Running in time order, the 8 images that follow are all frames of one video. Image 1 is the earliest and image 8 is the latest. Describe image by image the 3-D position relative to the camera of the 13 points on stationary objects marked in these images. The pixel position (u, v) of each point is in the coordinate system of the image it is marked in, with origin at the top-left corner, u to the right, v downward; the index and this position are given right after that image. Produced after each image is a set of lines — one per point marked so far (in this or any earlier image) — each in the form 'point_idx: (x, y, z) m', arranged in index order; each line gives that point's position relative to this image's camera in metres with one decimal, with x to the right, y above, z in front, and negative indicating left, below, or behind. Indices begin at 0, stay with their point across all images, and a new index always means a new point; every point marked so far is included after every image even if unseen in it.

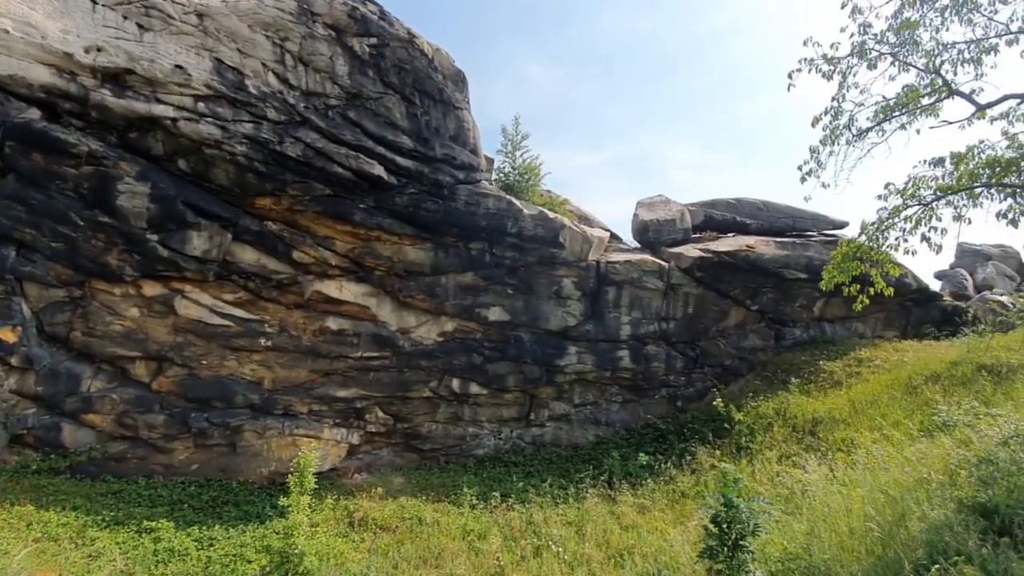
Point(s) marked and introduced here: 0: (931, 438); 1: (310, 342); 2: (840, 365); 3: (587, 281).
0: (+4.8, -1.7, +6.4) m
1: (-3.7, -1.0, +9.9) m
2: (+7.2, -1.7, +12.3) m
3: (+1.6, +0.1, +11.7) m
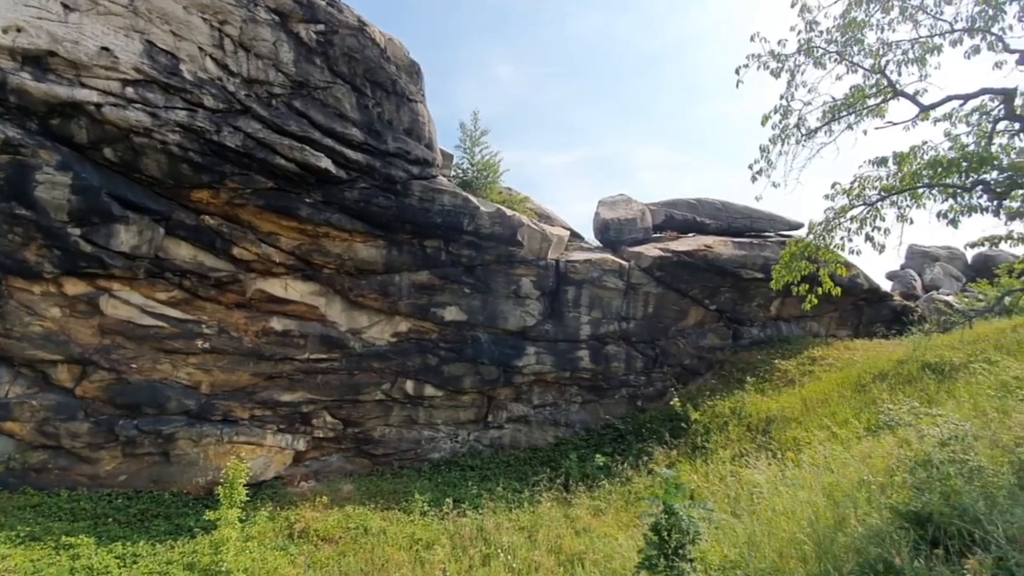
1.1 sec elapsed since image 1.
0: (+4.2, -1.7, +6.4) m
1: (-4.5, -1.0, +9.5) m
2: (+6.3, -1.7, +12.5) m
3: (+0.7, +0.2, +11.6) m
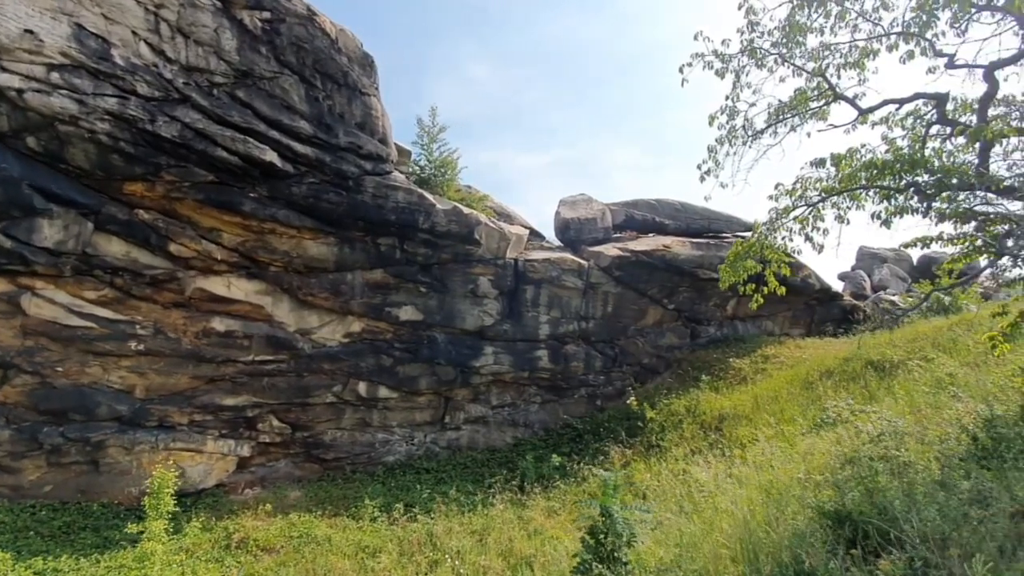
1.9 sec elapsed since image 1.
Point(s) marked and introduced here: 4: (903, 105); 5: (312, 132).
0: (+3.6, -1.7, +6.5) m
1: (-5.3, -0.9, +9.1) m
2: (+5.3, -1.7, +12.7) m
3: (-0.2, +0.2, +11.5) m
4: (+4.0, +1.9, +5.7) m
5: (-3.4, +2.6, +9.4) m
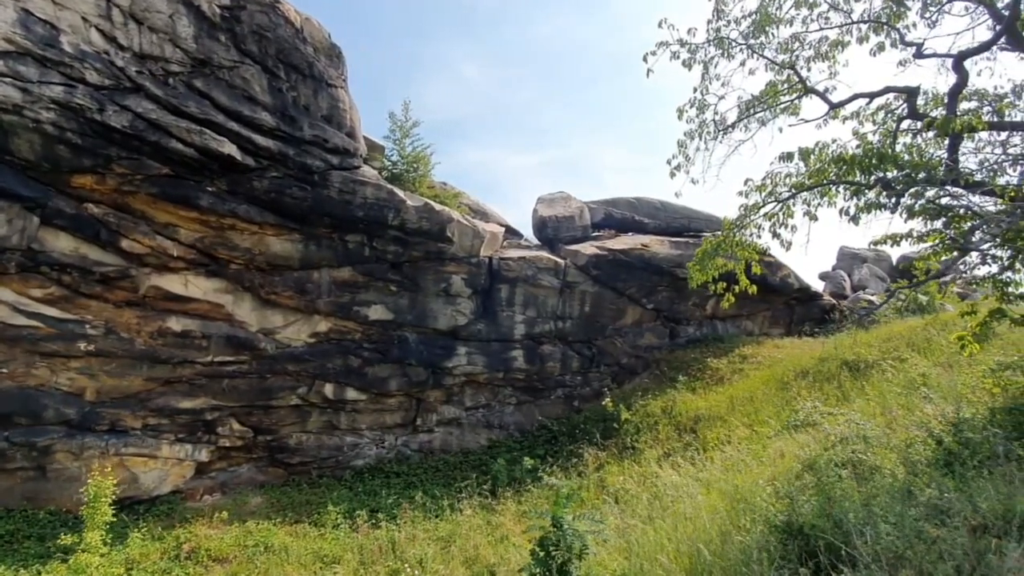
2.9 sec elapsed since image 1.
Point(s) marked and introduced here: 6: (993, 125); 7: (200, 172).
0: (+3.1, -1.7, +6.3) m
1: (-5.7, -0.9, +8.7) m
2: (+4.8, -1.6, +12.5) m
3: (-0.7, +0.2, +11.2) m
4: (+3.6, +1.9, +5.5) m
5: (-3.9, +2.6, +9.1) m
6: (+4.0, +1.4, +4.7) m
7: (-4.9, +1.8, +8.7) m
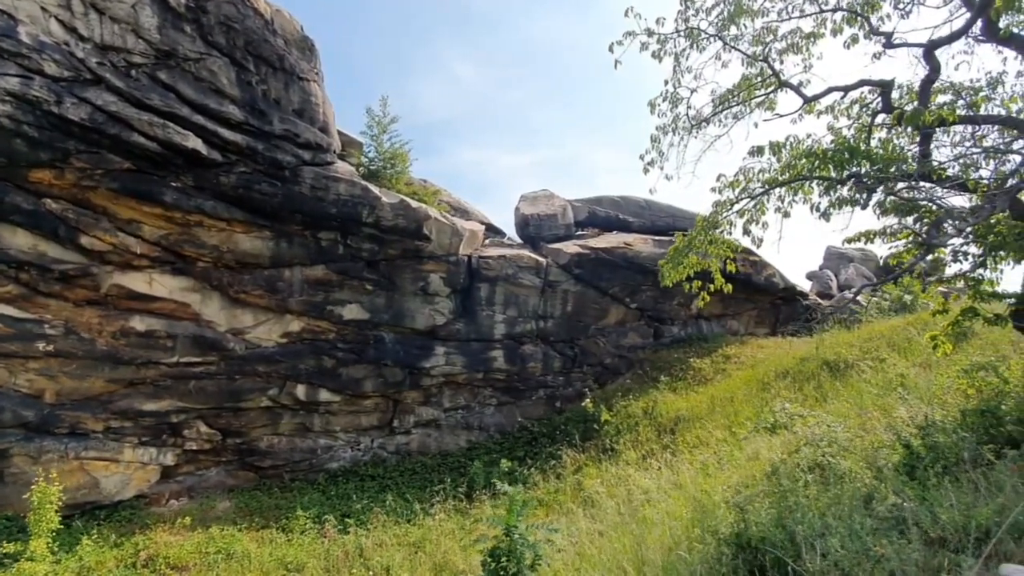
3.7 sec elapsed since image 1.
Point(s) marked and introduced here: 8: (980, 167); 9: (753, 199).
0: (+2.8, -1.7, +6.2) m
1: (-6.1, -0.9, +8.5) m
2: (+4.3, -1.6, +12.4) m
3: (-1.1, +0.2, +11.0) m
4: (+3.2, +1.9, +5.4) m
5: (-4.3, +2.7, +8.8) m
6: (+3.7, +1.4, +4.5) m
7: (-5.2, +1.8, +8.5) m
8: (+3.6, +0.9, +4.3) m
9: (+2.3, +0.8, +5.3) m
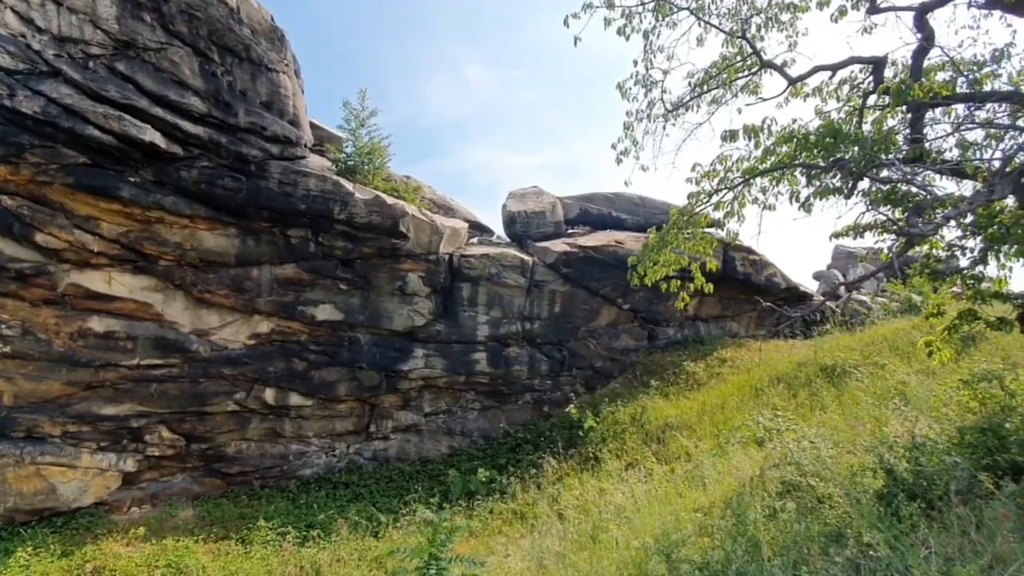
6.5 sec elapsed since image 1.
0: (+2.3, -1.7, +5.7) m
1: (-6.5, -0.9, +8.1) m
2: (+4.0, -1.6, +11.8) m
3: (-1.5, +0.2, +10.6) m
4: (+2.8, +1.9, +4.9) m
5: (-4.6, +2.7, +8.5) m
6: (+3.2, +1.4, +4.0) m
7: (-5.6, +1.8, +8.1) m
8: (+3.2, +0.9, +3.8) m
9: (+1.9, +0.9, +4.8) m
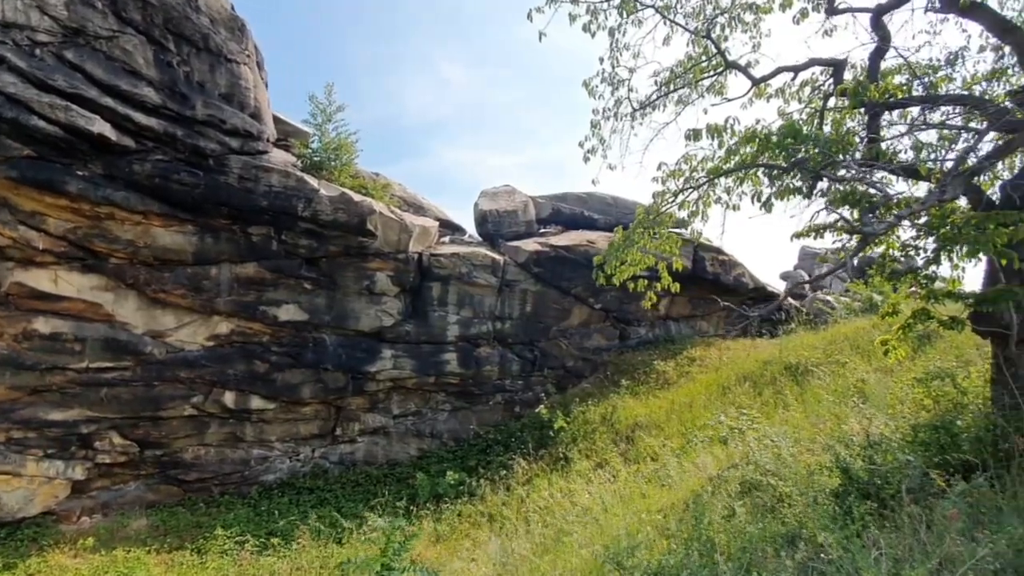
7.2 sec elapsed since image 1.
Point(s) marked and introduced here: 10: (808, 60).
0: (+2.0, -1.7, +5.6) m
1: (-7.0, -0.9, +7.7) m
2: (+3.4, -1.6, +11.9) m
3: (-2.0, +0.2, +10.4) m
4: (+2.5, +1.9, +4.8) m
5: (-5.1, +2.7, +8.1) m
6: (+2.9, +1.4, +4.0) m
7: (-6.1, +1.8, +7.7) m
8: (+2.9, +0.9, +3.8) m
9: (+1.5, +0.9, +4.8) m
10: (+2.5, +2.0, +4.8) m
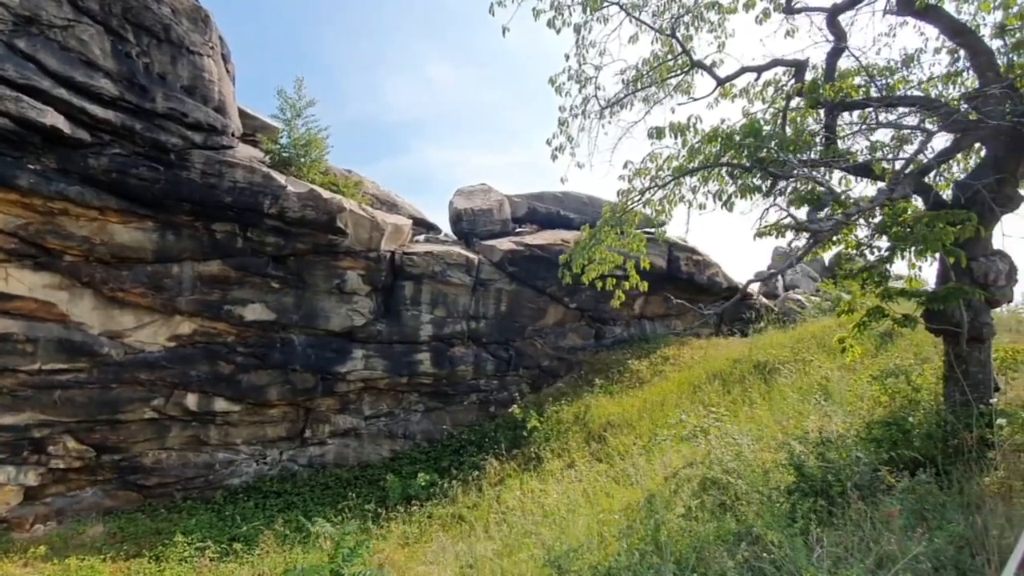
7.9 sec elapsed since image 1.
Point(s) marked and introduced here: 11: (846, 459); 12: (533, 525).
0: (+1.6, -1.6, +5.6) m
1: (-7.4, -0.8, +7.3) m
2: (+2.9, -1.6, +11.9) m
3: (-2.5, +0.2, +10.2) m
4: (+2.2, +1.9, +4.8) m
5: (-5.5, +2.7, +7.8) m
6: (+2.7, +1.4, +4.0) m
7: (-6.5, +1.9, +7.4) m
8: (+2.6, +1.0, +3.8) m
9: (+1.2, +0.9, +4.7) m
10: (+2.2, +2.0, +4.7) m
11: (+2.0, -1.0, +3.2) m
12: (+0.2, -2.1, +4.8) m
